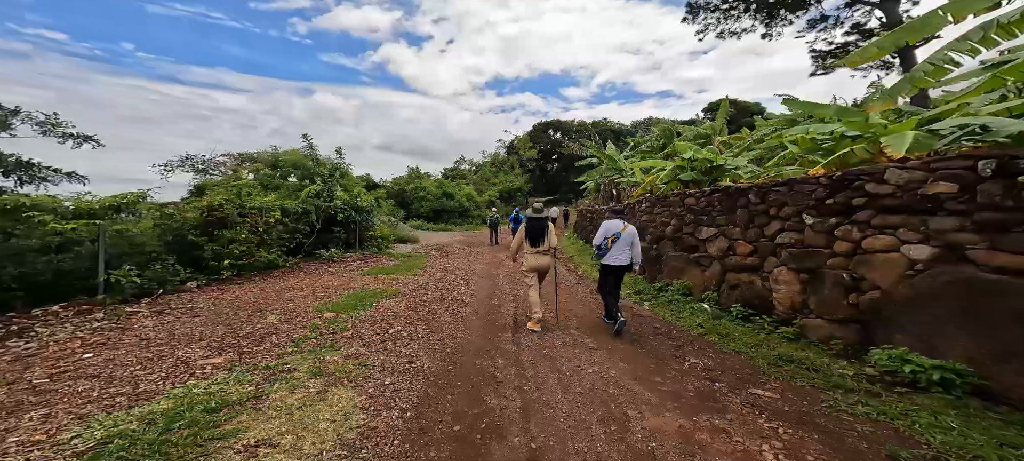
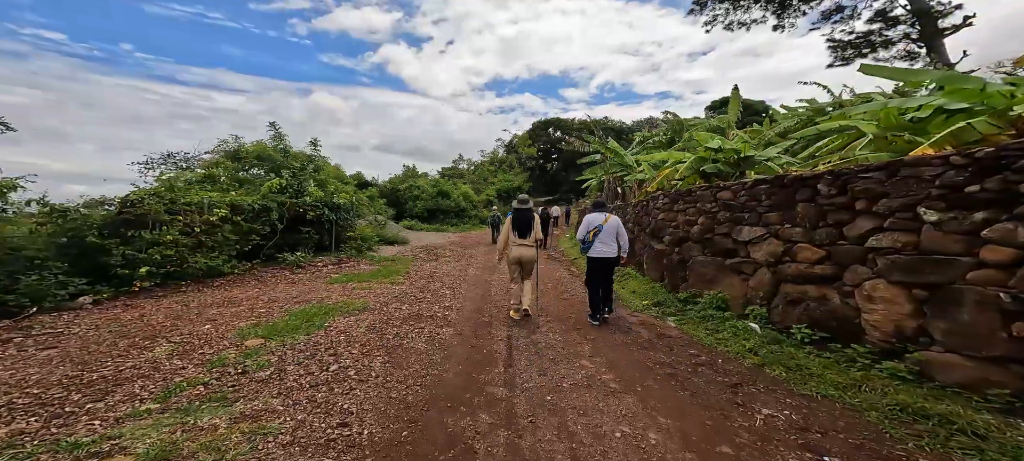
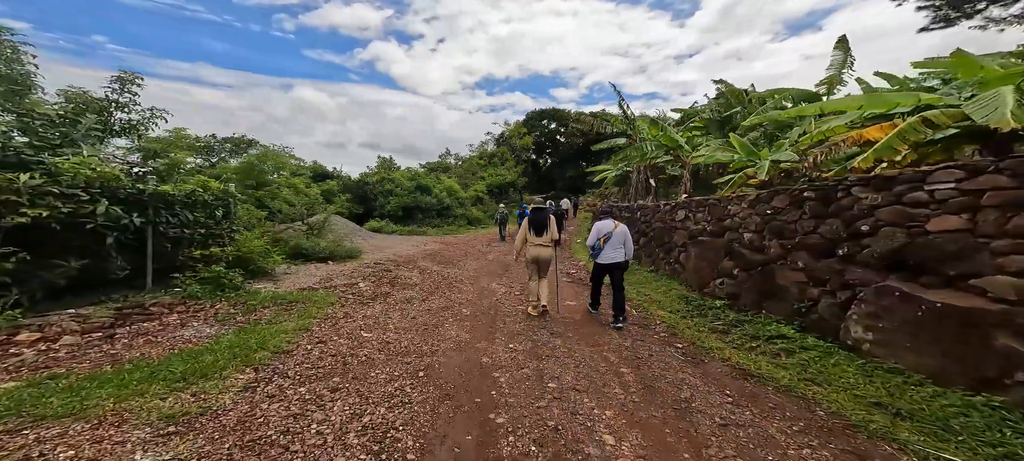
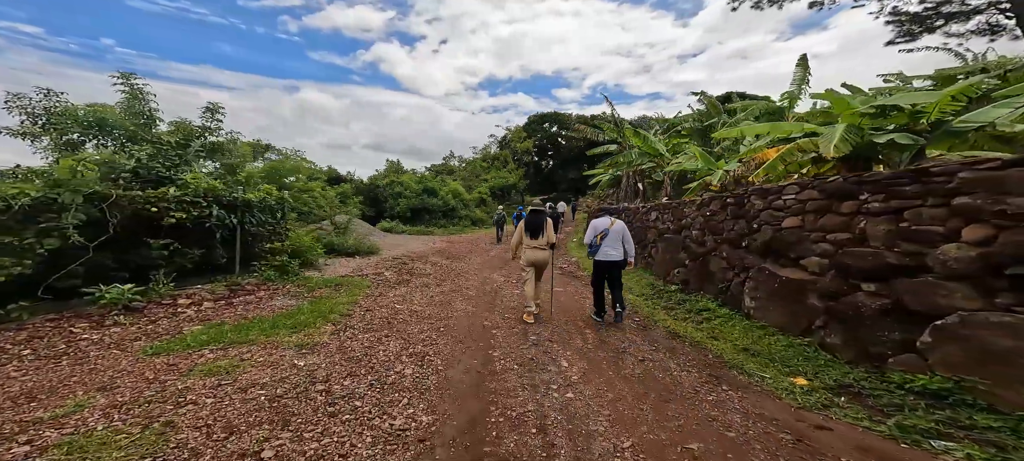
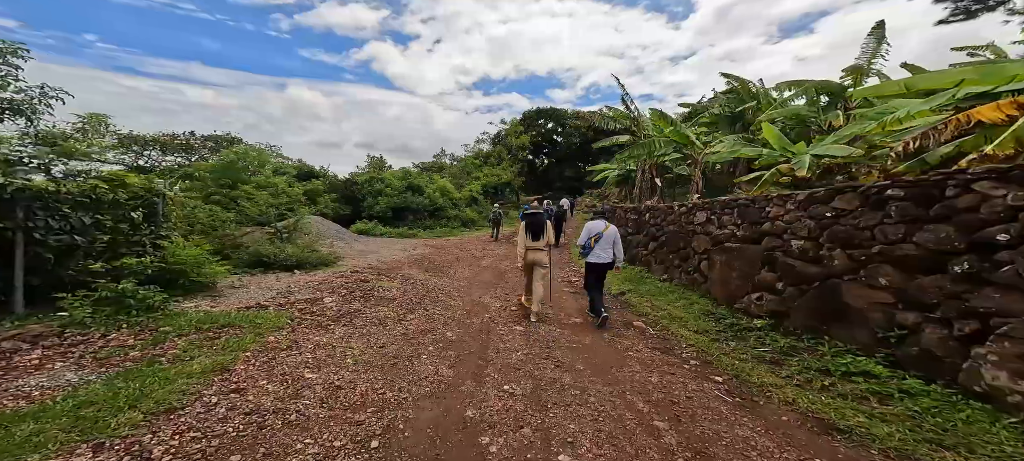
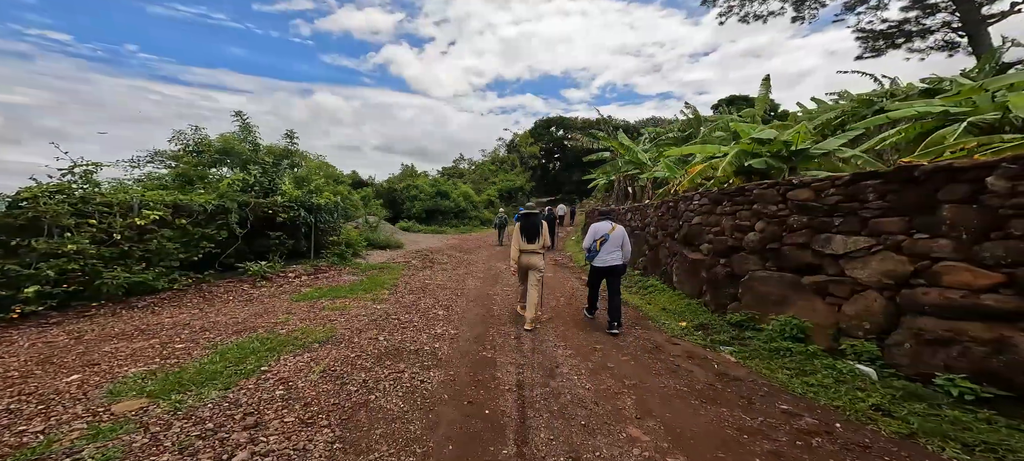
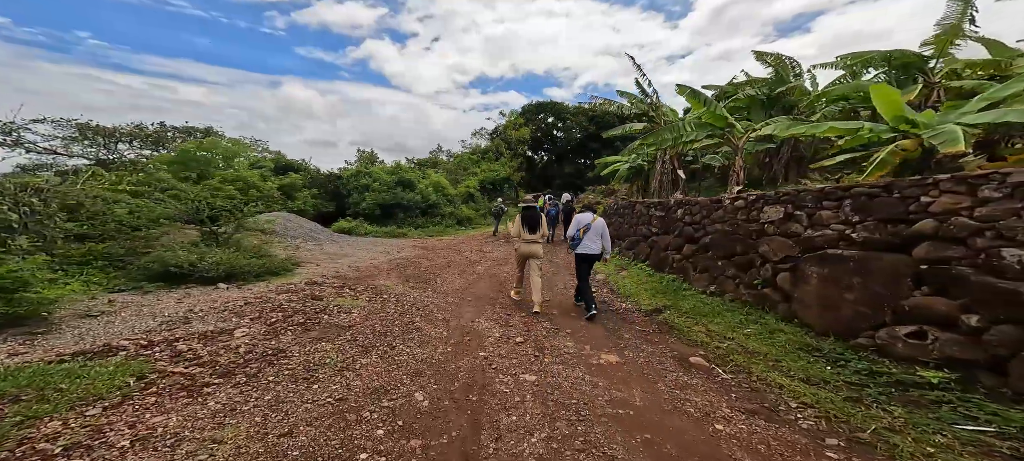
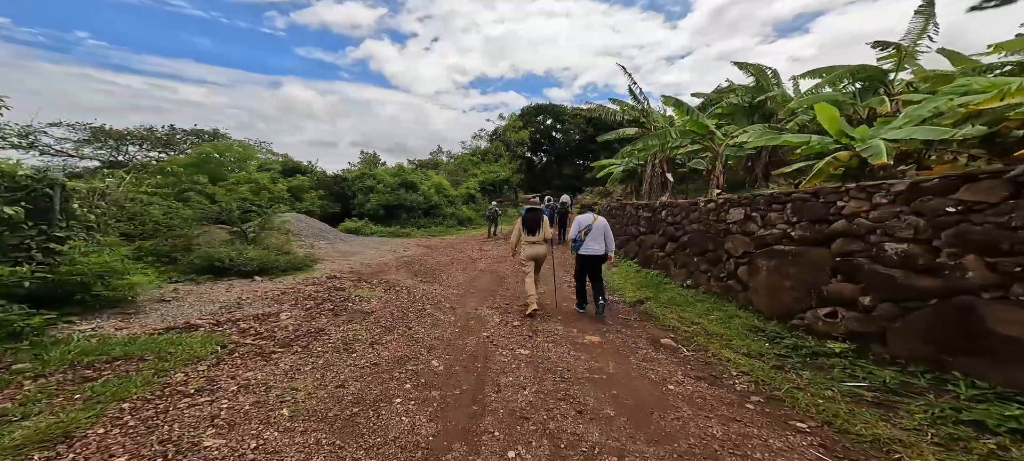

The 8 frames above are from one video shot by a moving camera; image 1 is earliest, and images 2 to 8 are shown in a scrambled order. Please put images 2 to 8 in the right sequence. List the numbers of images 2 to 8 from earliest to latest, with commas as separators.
2, 6, 4, 3, 5, 8, 7
